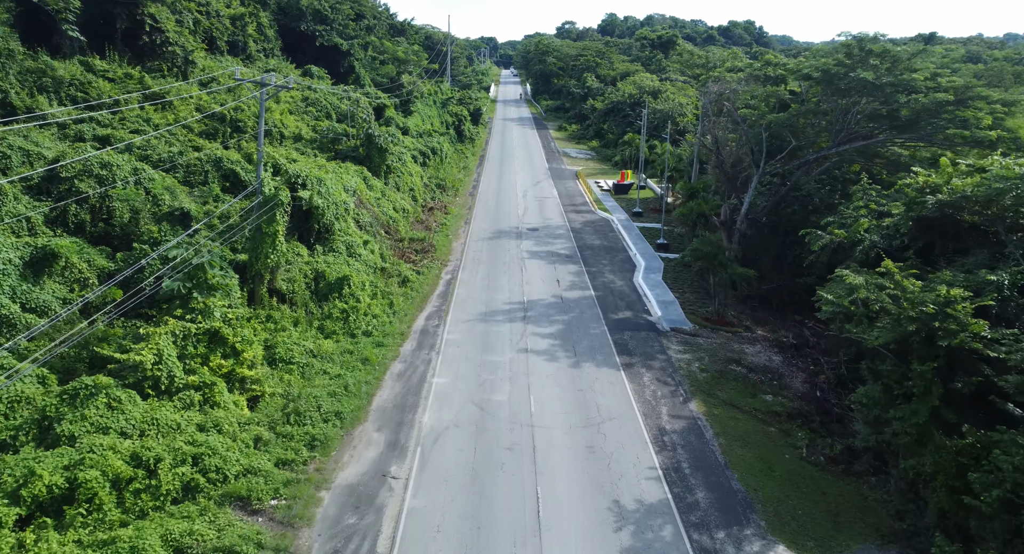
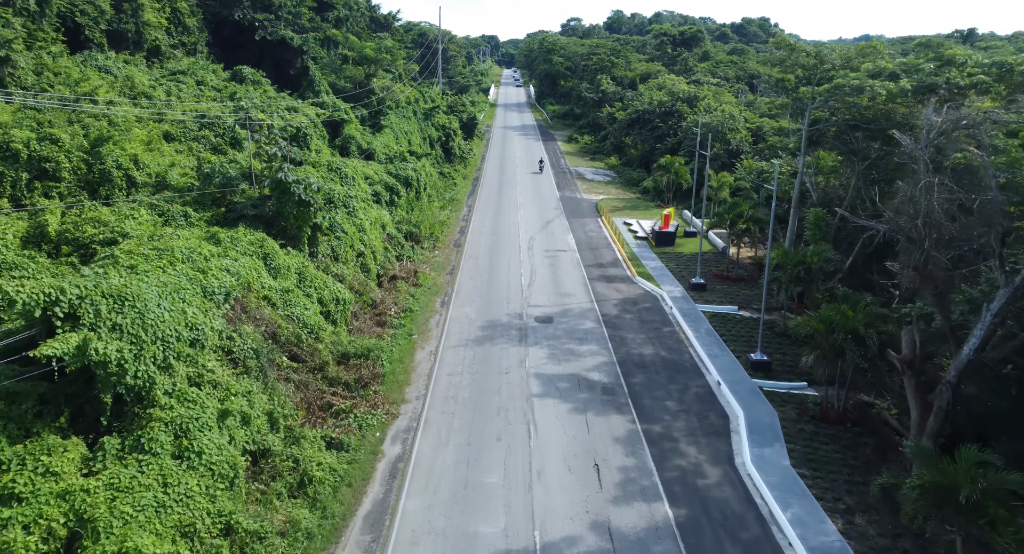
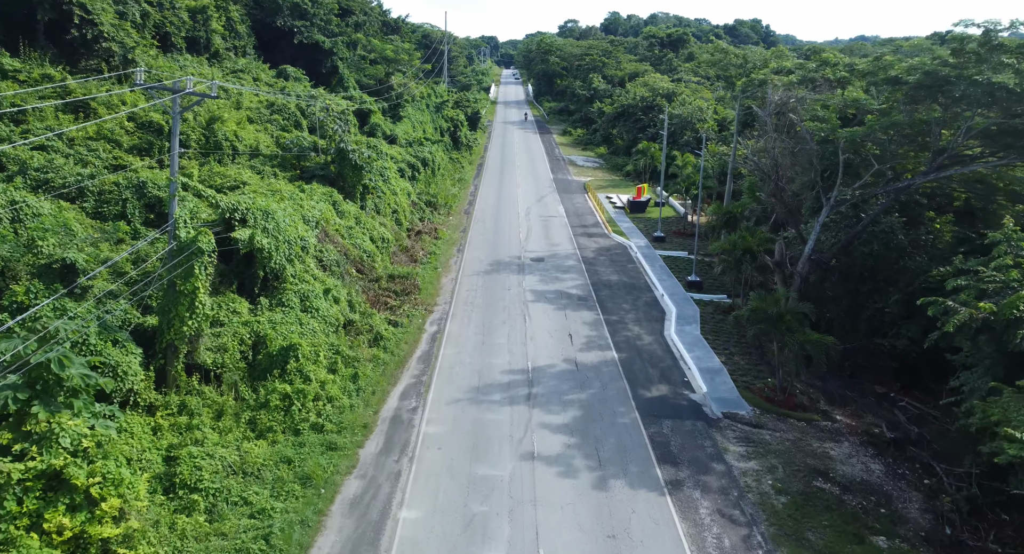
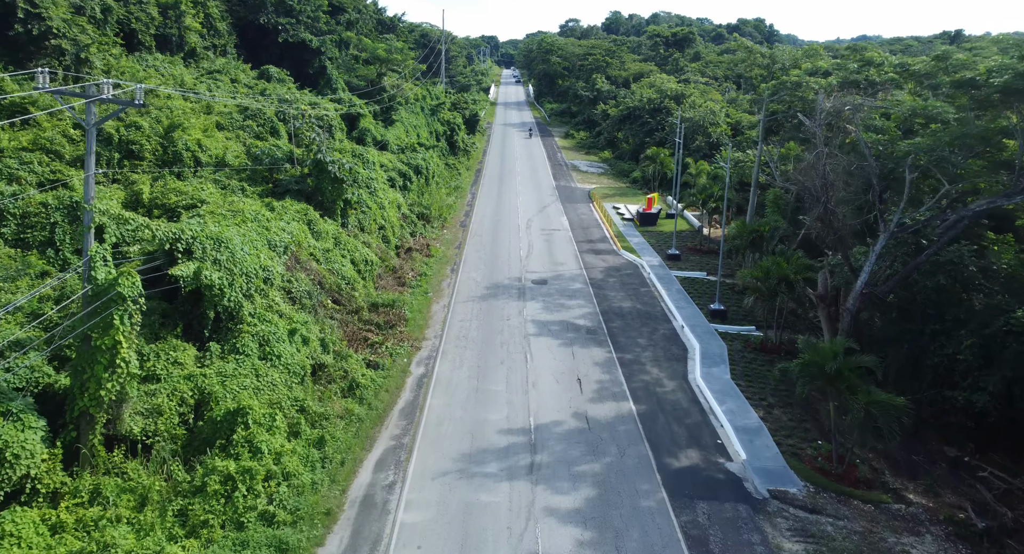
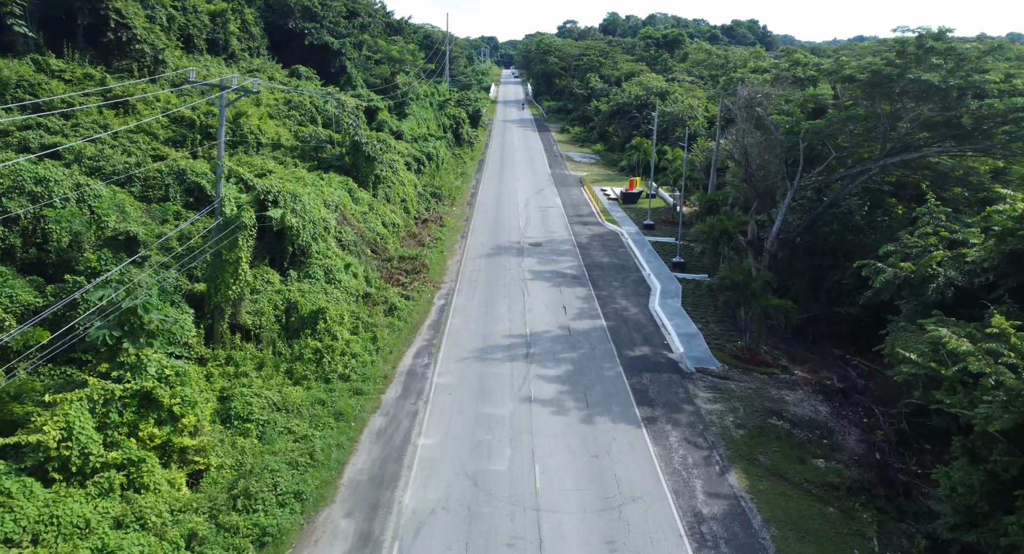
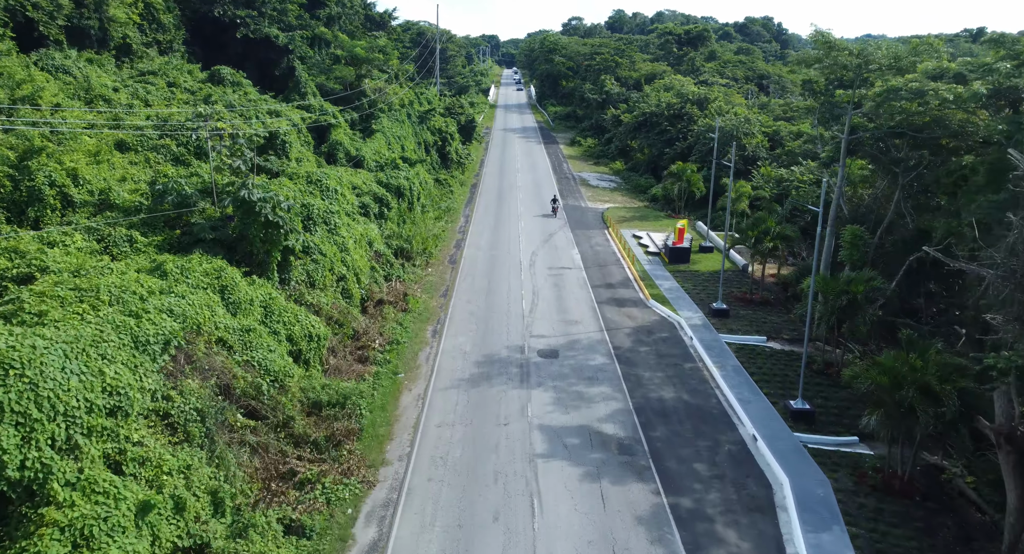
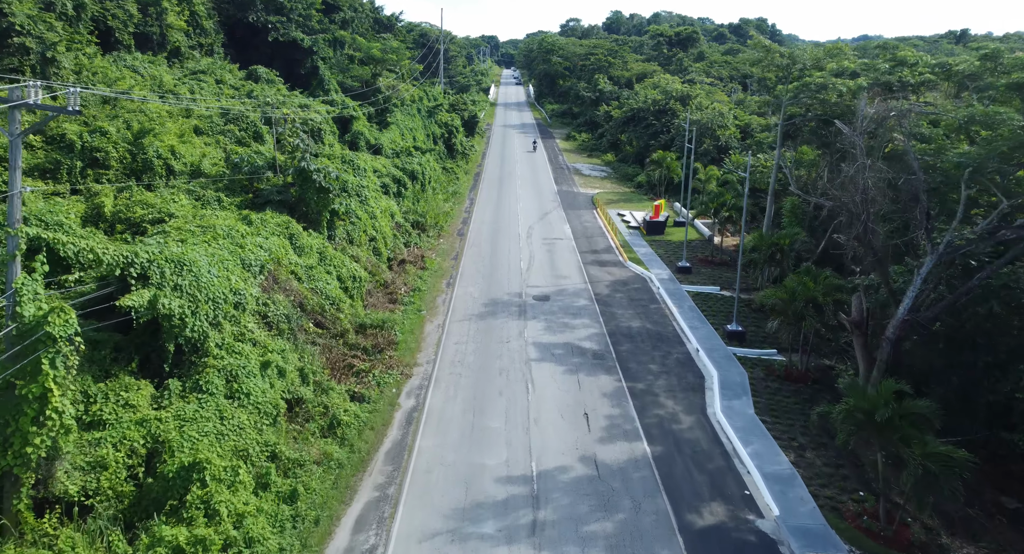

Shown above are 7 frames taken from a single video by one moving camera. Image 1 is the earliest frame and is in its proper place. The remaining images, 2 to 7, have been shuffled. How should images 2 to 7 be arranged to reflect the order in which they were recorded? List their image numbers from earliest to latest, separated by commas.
5, 3, 4, 7, 2, 6
